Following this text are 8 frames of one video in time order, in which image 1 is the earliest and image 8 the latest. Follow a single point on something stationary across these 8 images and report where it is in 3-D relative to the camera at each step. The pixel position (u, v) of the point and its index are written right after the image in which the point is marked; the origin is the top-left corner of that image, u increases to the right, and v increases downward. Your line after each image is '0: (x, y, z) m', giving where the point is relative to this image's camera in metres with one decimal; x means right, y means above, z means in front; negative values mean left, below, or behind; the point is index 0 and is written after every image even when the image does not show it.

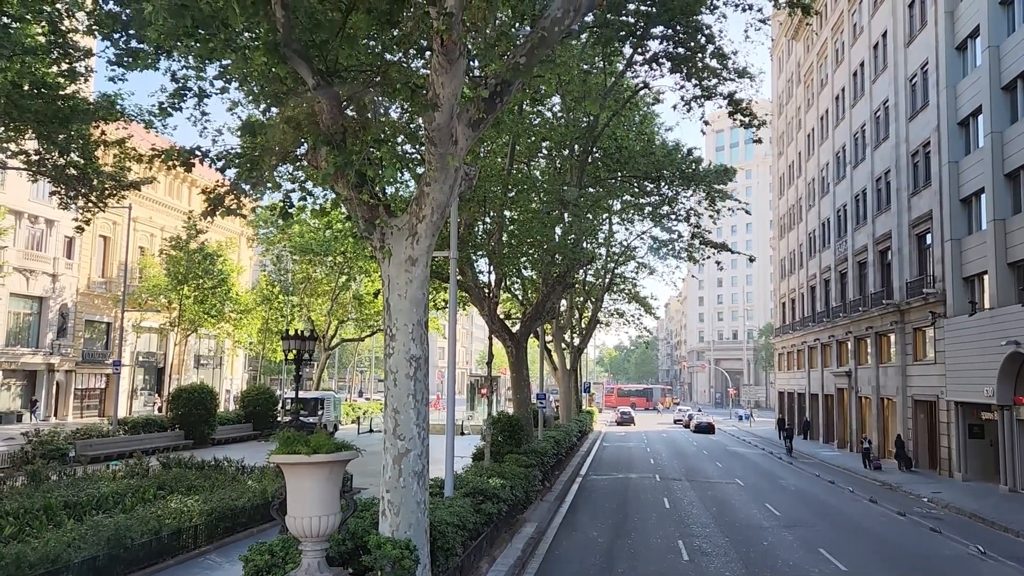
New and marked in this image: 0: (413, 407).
0: (-1.0, -1.2, +8.4) m
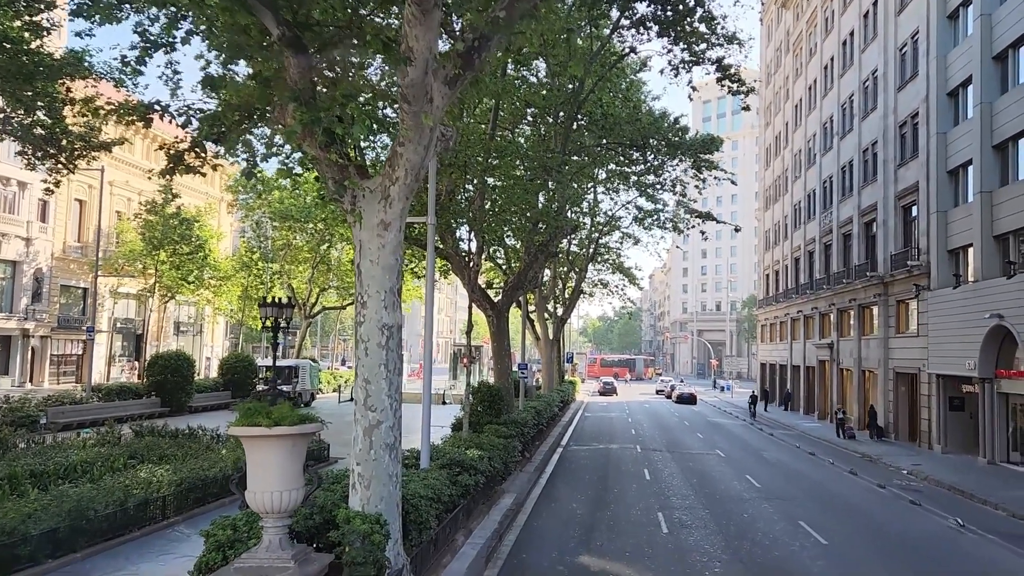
0: (-1.2, -0.9, +8.0) m
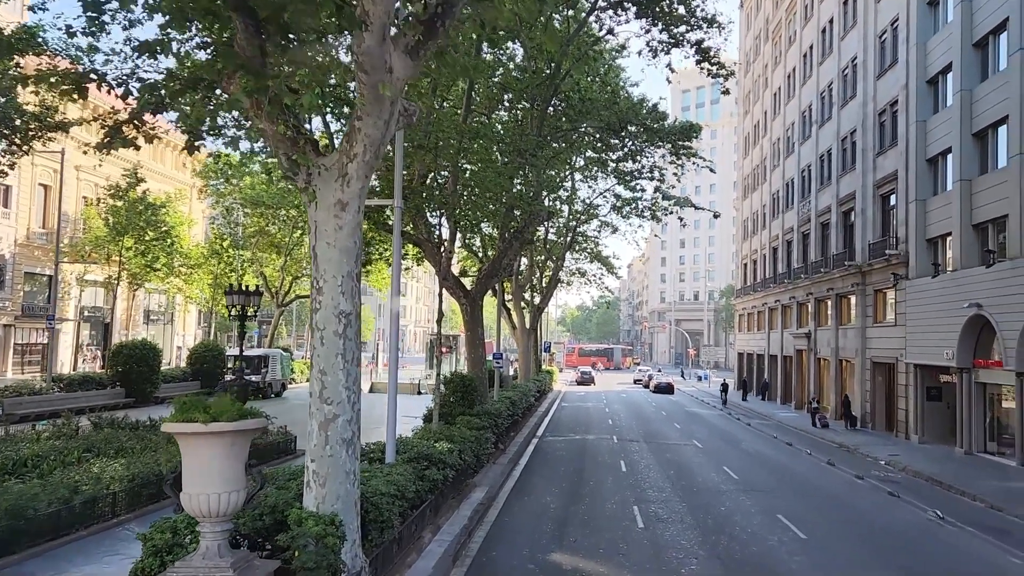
0: (-1.5, -0.7, +7.5) m
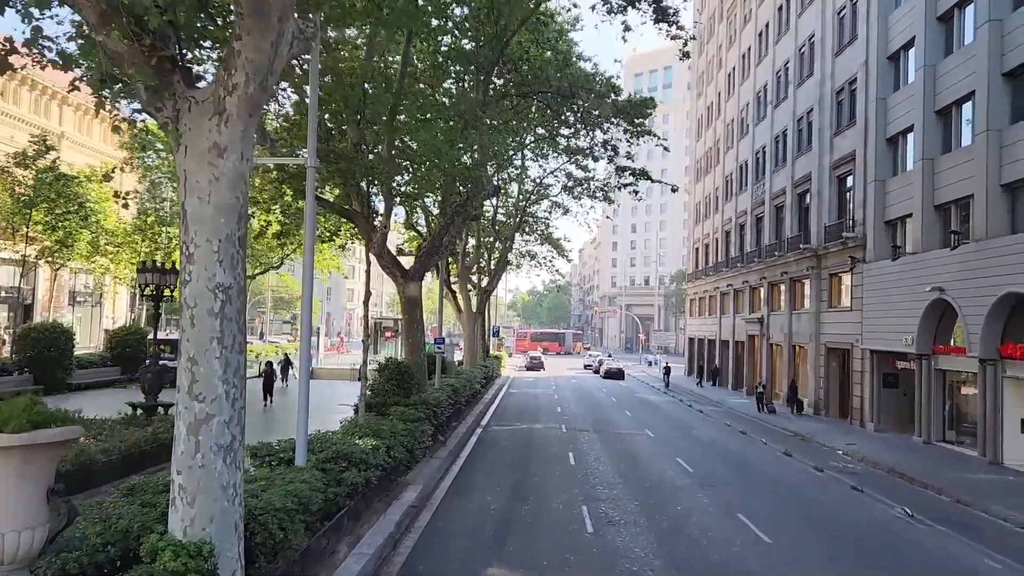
0: (-2.1, -0.5, +6.0) m
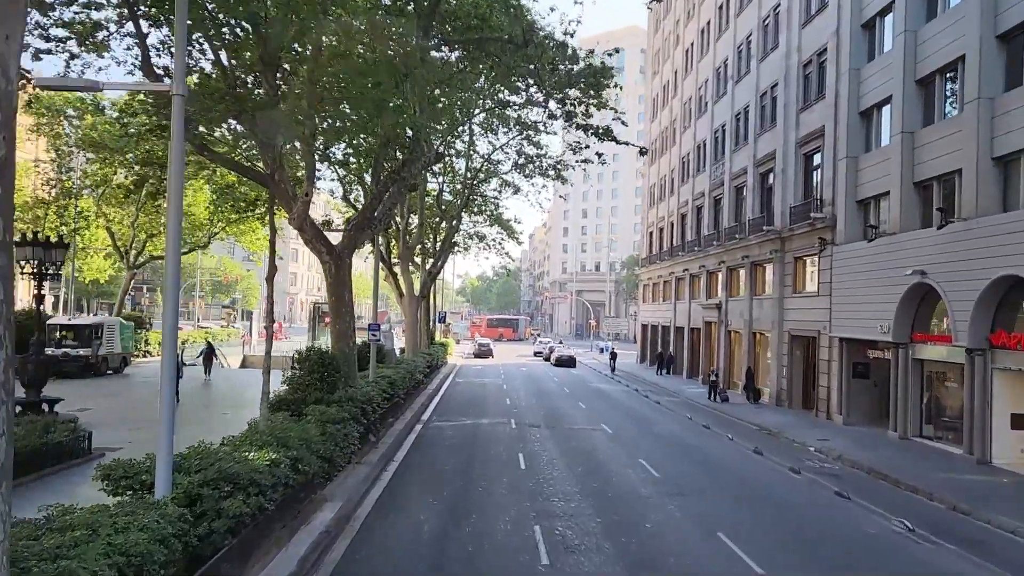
0: (-2.5, -0.3, +3.7) m
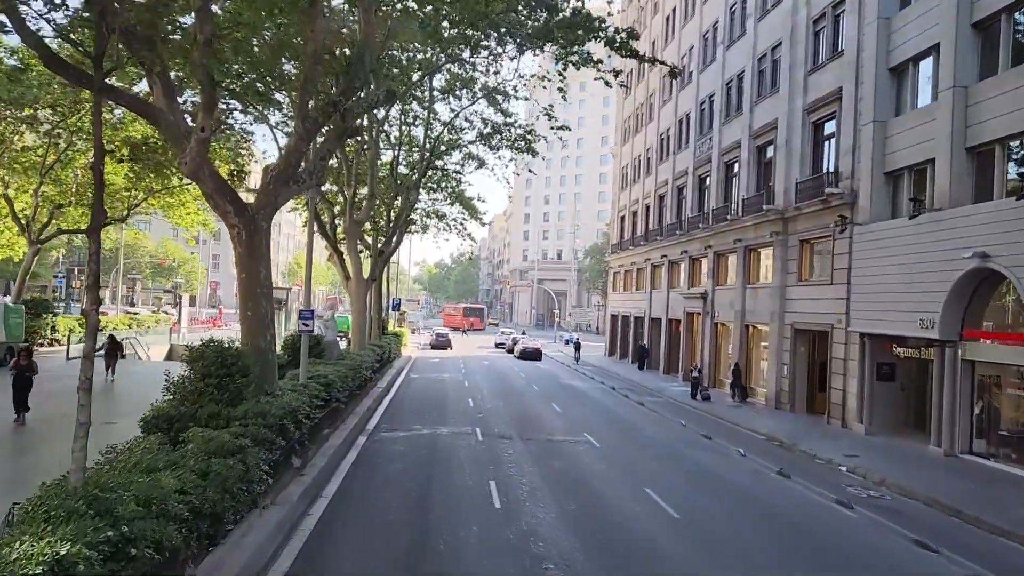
0: (-2.2, -0.1, -0.3) m
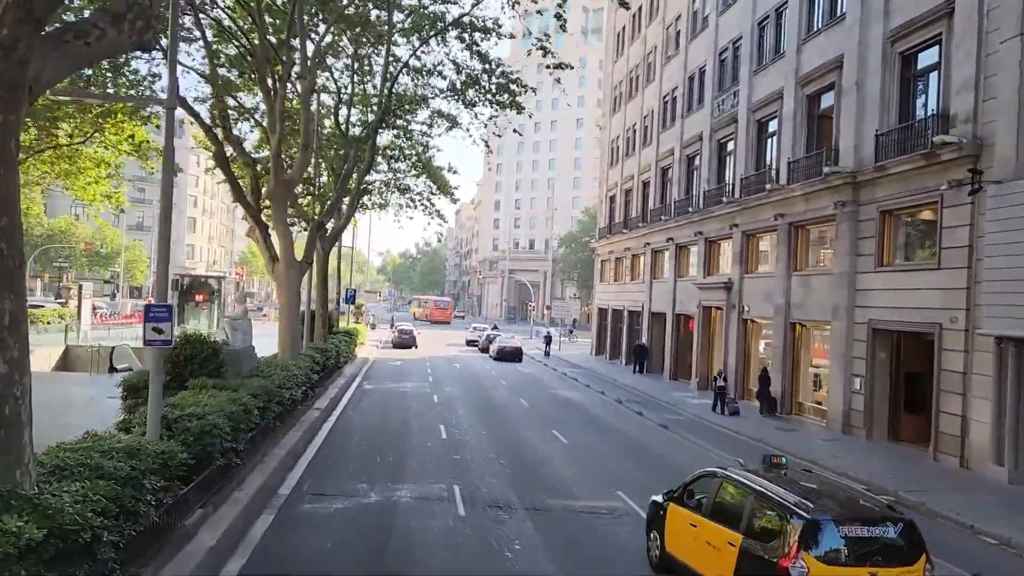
0: (-1.5, 0.0, -6.7) m
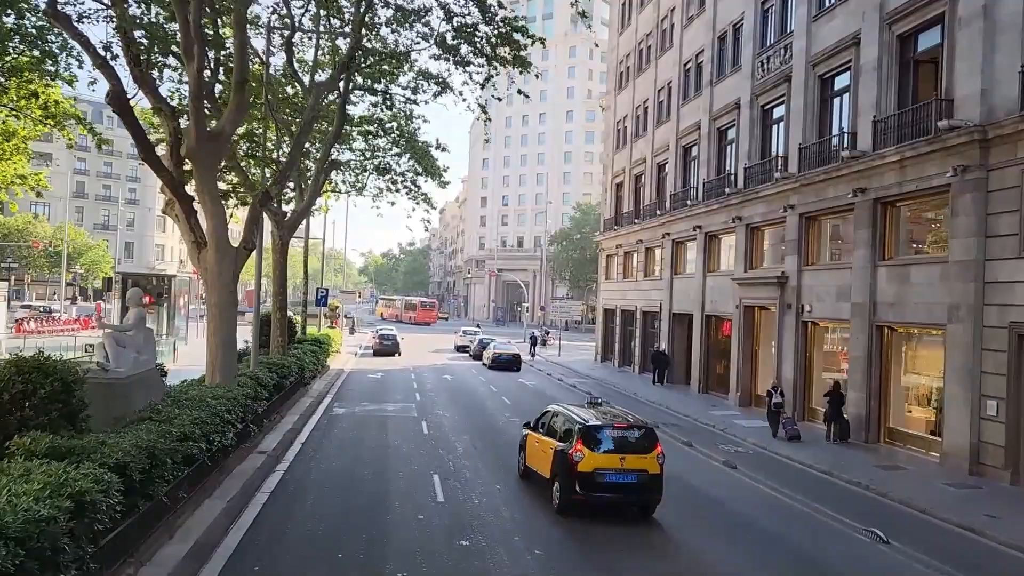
0: (-0.7, +0.1, -11.6) m
